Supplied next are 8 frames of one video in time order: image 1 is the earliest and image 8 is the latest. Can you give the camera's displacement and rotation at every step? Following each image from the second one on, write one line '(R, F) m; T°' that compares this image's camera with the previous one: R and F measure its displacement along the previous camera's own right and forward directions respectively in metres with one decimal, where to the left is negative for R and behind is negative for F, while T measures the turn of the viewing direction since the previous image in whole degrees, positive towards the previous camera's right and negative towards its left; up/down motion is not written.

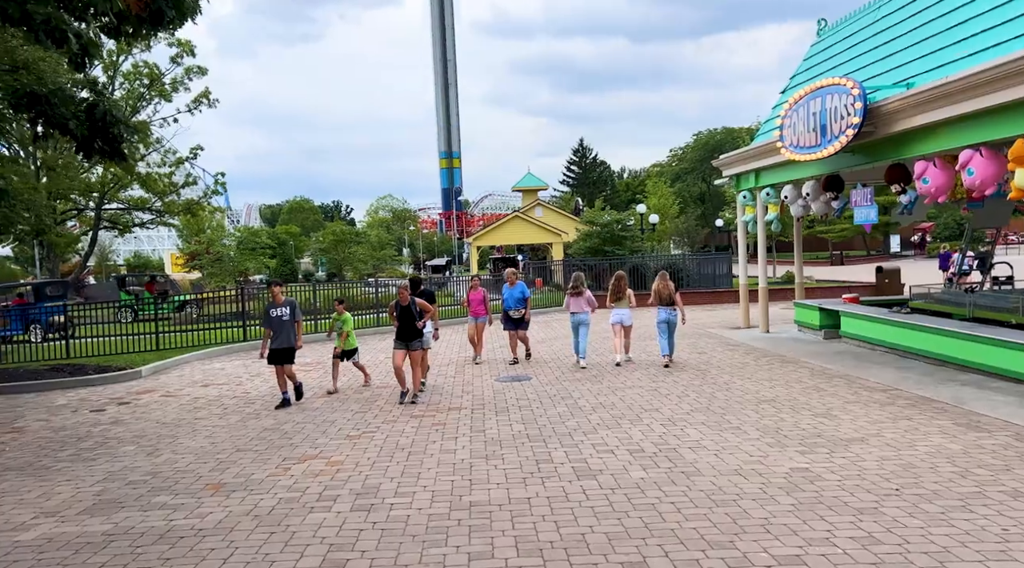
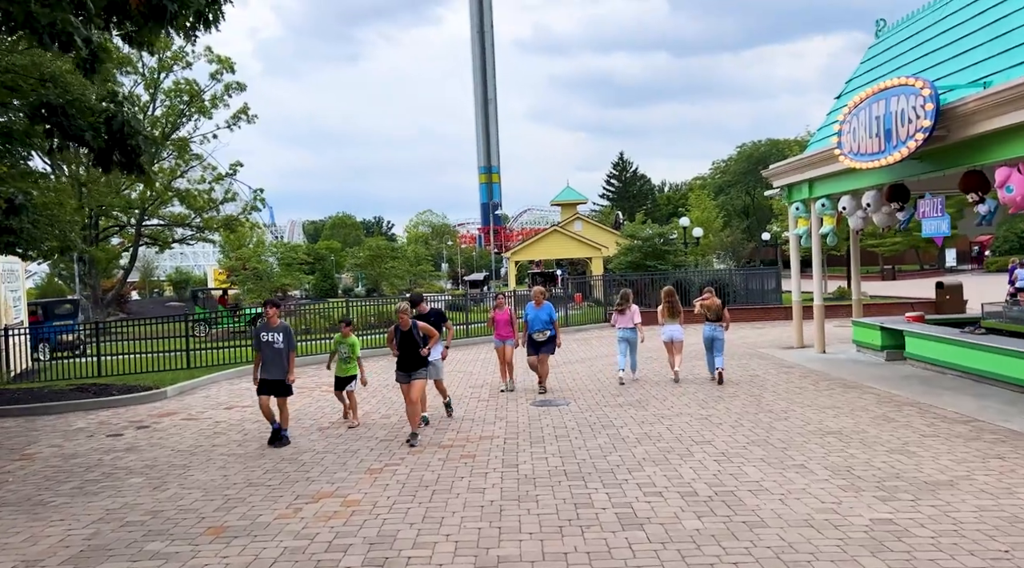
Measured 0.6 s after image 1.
(0.0, +0.7) m; -3°
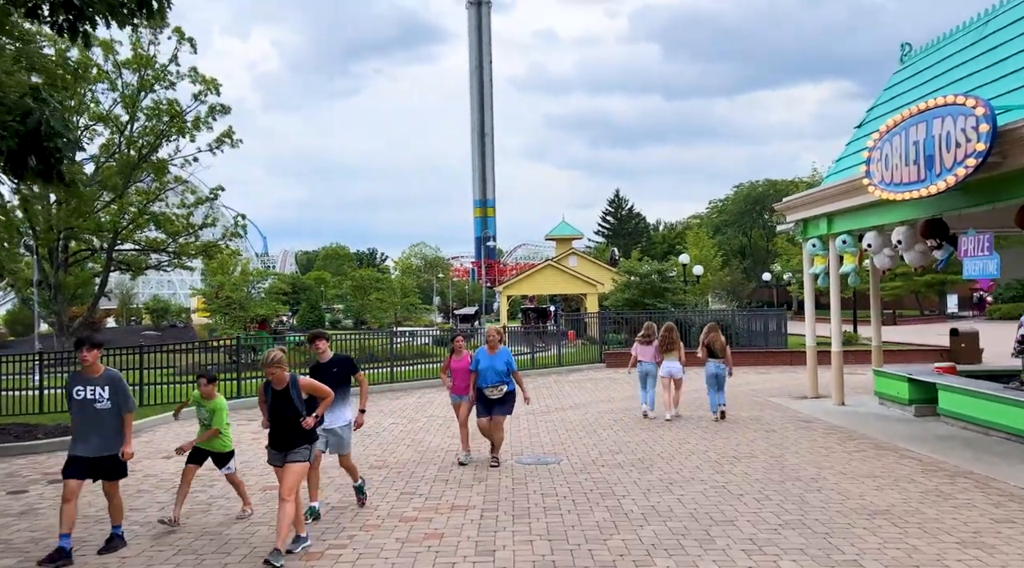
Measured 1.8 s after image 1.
(+0.1, +1.5) m; 0°
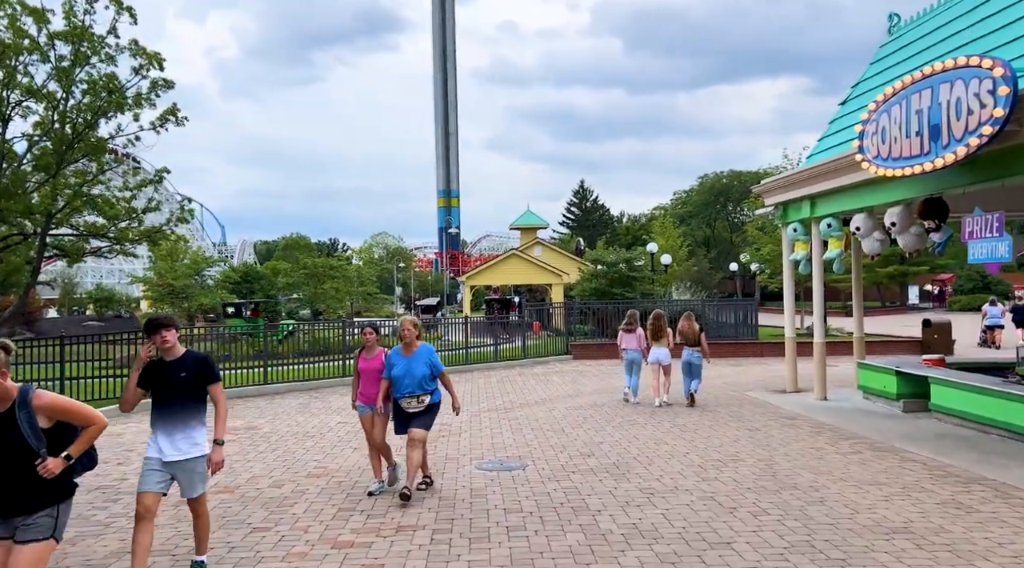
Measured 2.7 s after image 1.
(0.0, +1.1) m; +3°
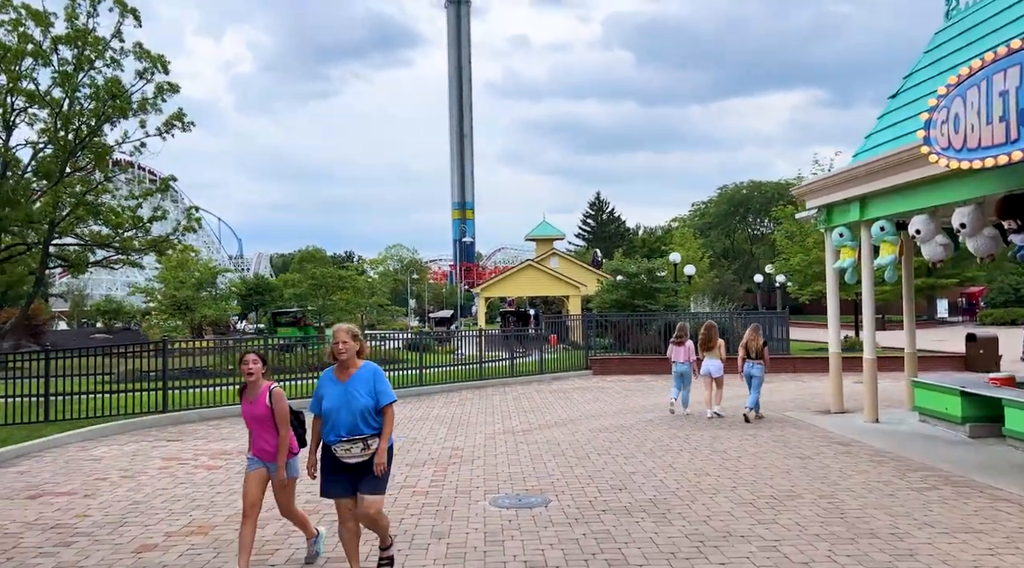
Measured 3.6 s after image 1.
(-0.1, +1.2) m; -1°
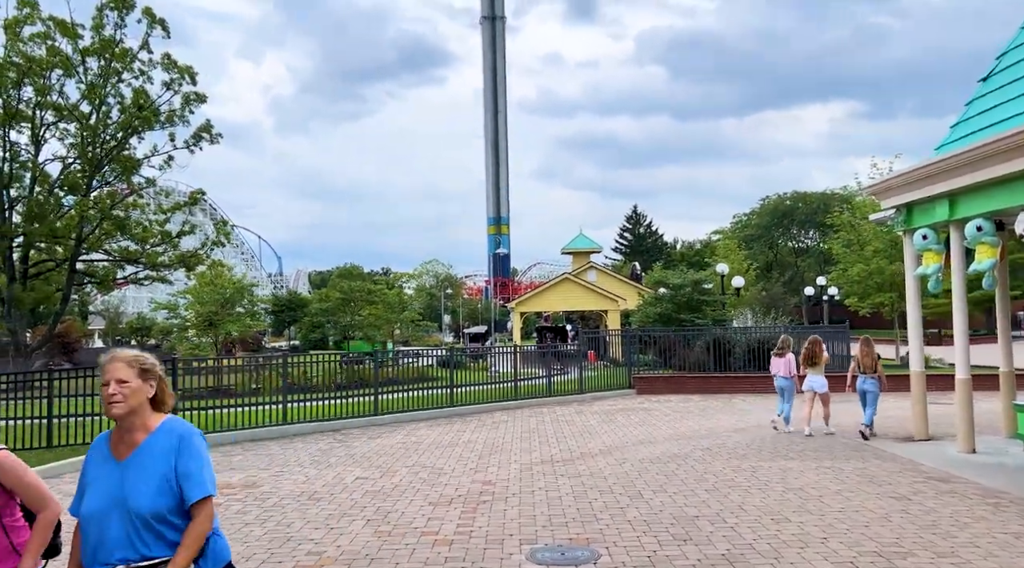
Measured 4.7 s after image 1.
(0.0, +1.3) m; -2°
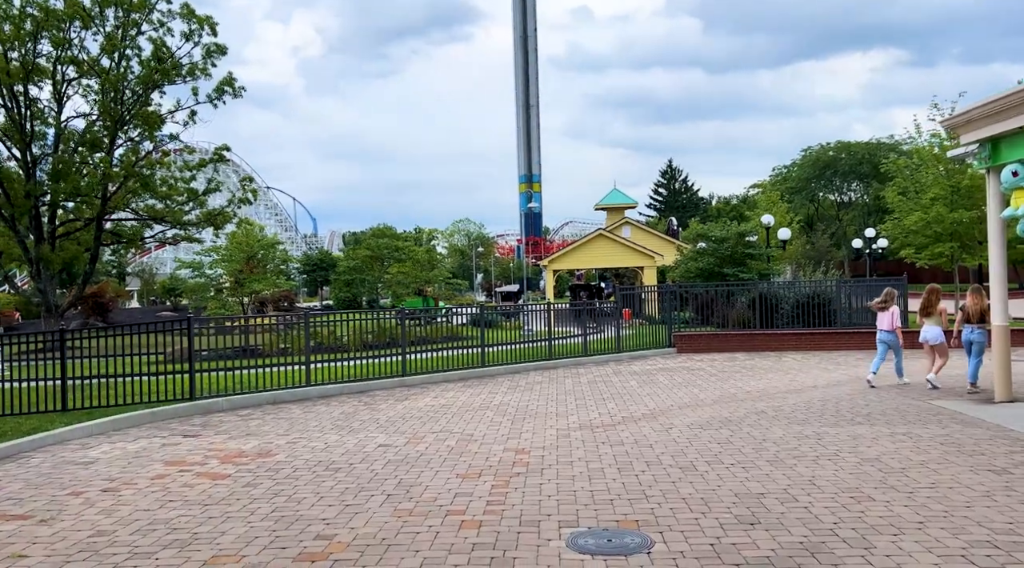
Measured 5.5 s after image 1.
(0.0, +1.0) m; -2°
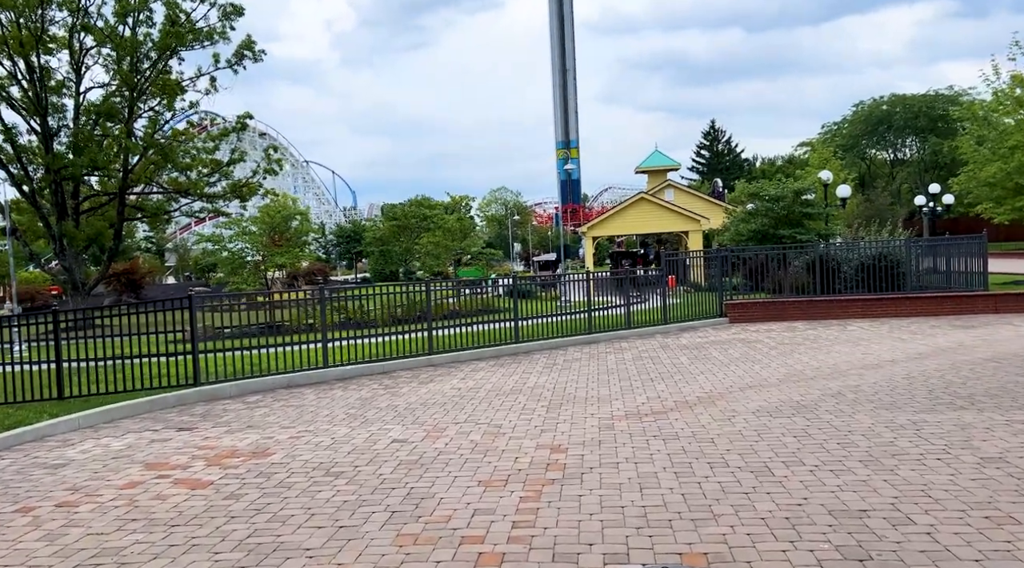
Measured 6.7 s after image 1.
(+0.1, +1.4) m; -3°
